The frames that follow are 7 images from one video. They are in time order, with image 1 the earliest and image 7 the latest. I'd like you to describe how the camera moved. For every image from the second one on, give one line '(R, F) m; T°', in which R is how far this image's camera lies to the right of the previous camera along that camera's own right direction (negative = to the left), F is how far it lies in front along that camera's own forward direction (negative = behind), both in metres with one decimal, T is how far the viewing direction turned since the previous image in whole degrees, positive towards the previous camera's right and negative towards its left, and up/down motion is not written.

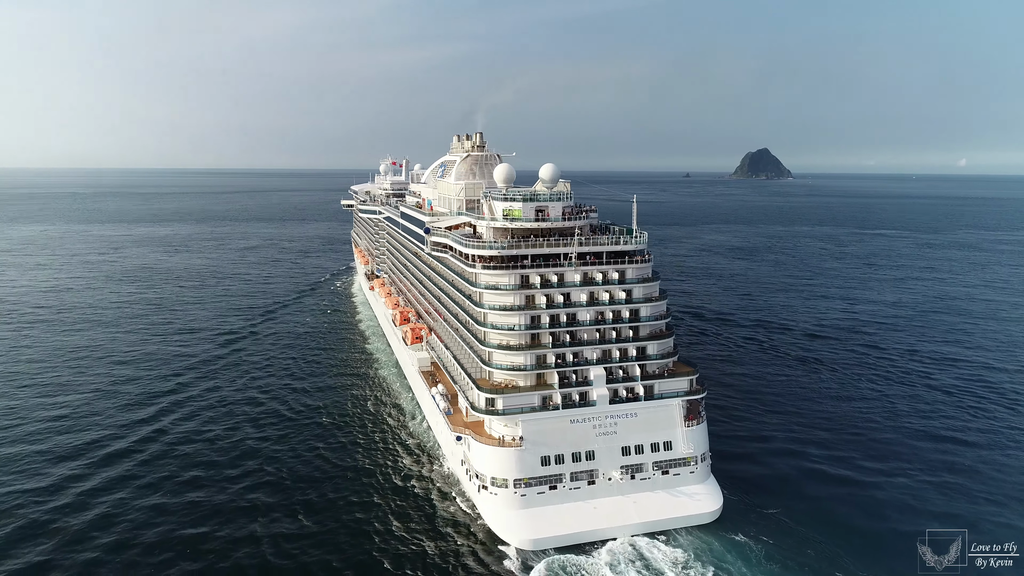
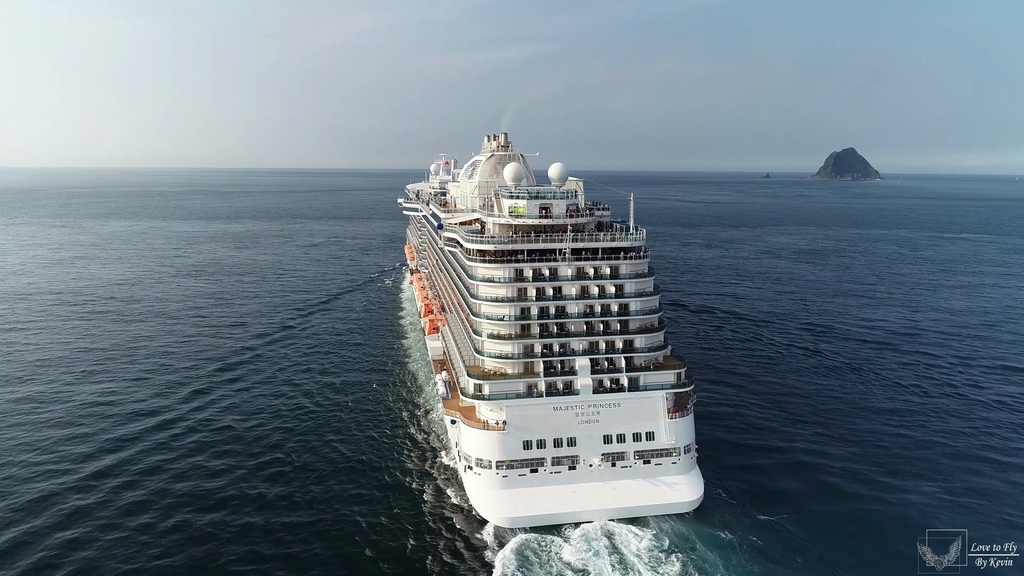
(+3.6, -1.5) m; -5°
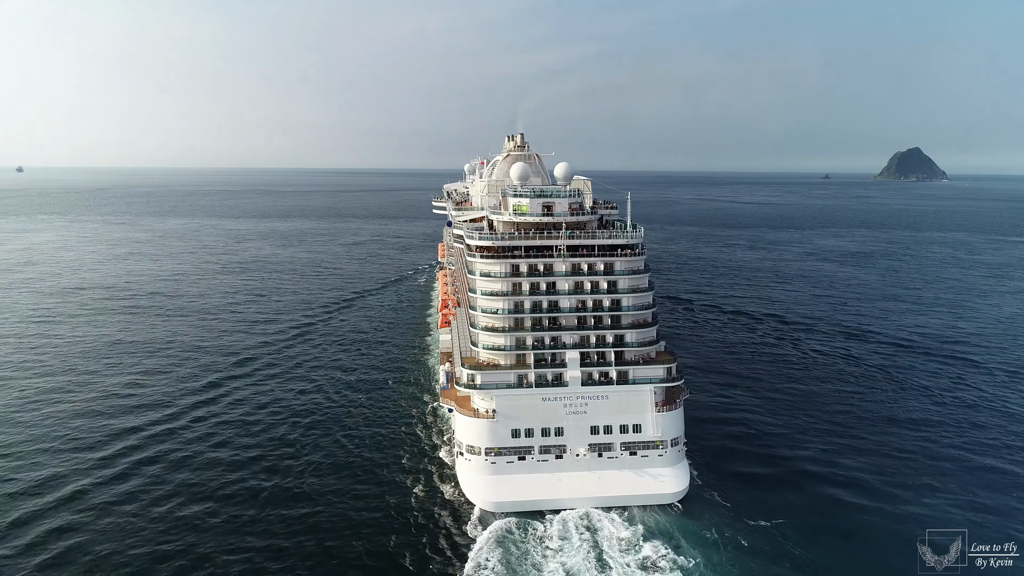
(+2.6, -1.2) m; -4°
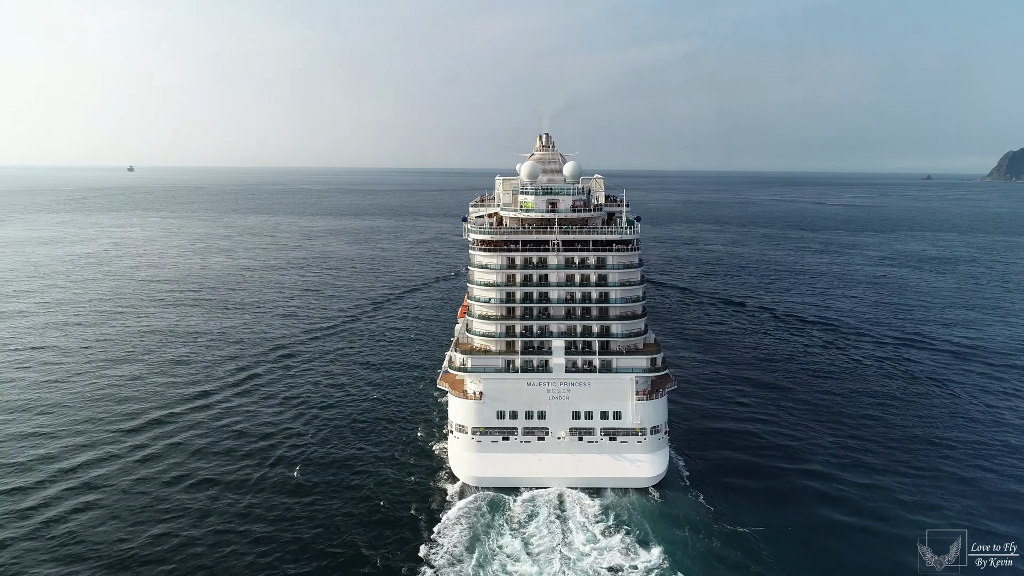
(+4.2, -2.0) m; -5°
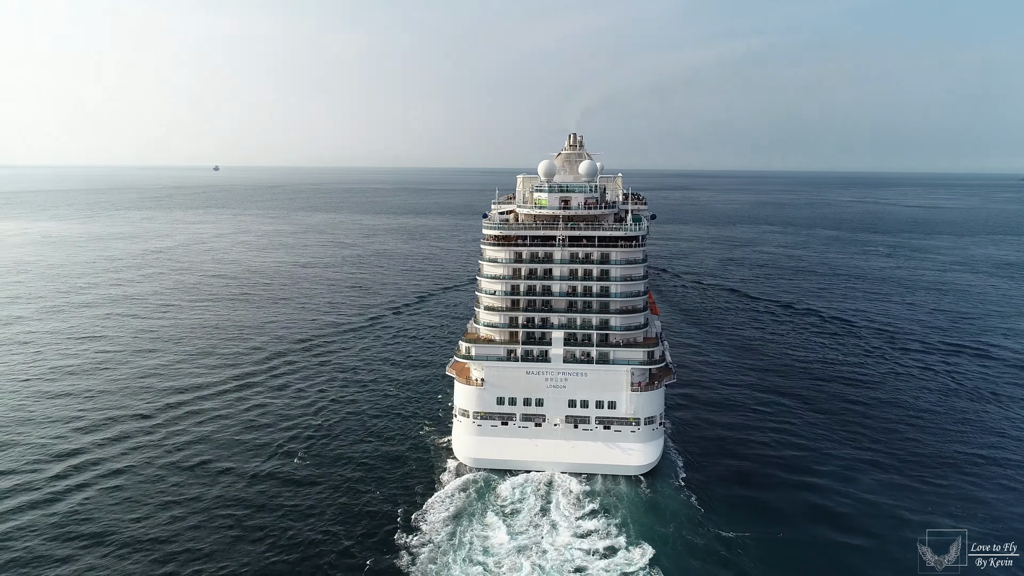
(+3.2, -1.7) m; -5°
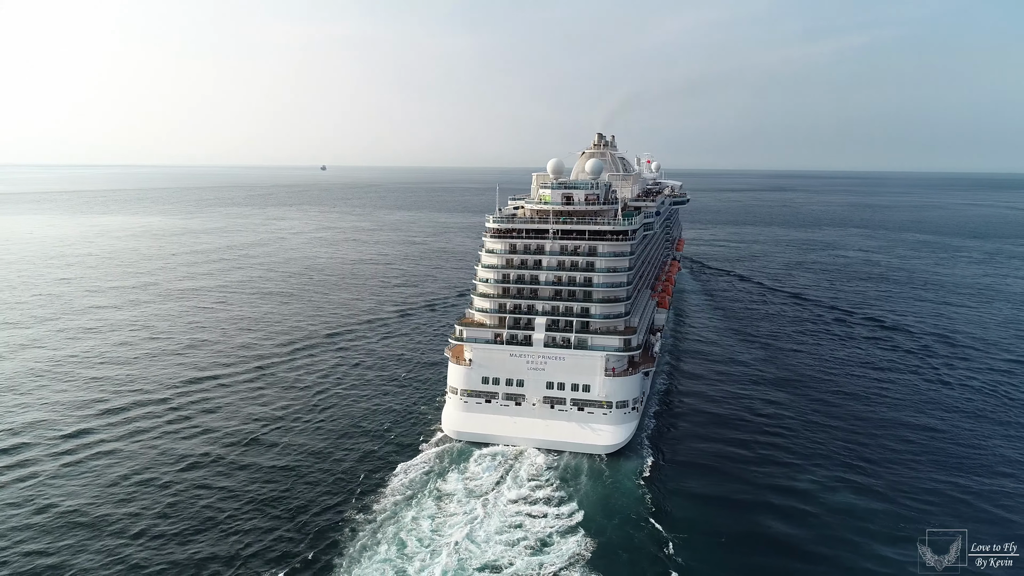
(+5.4, -2.8) m; -6°
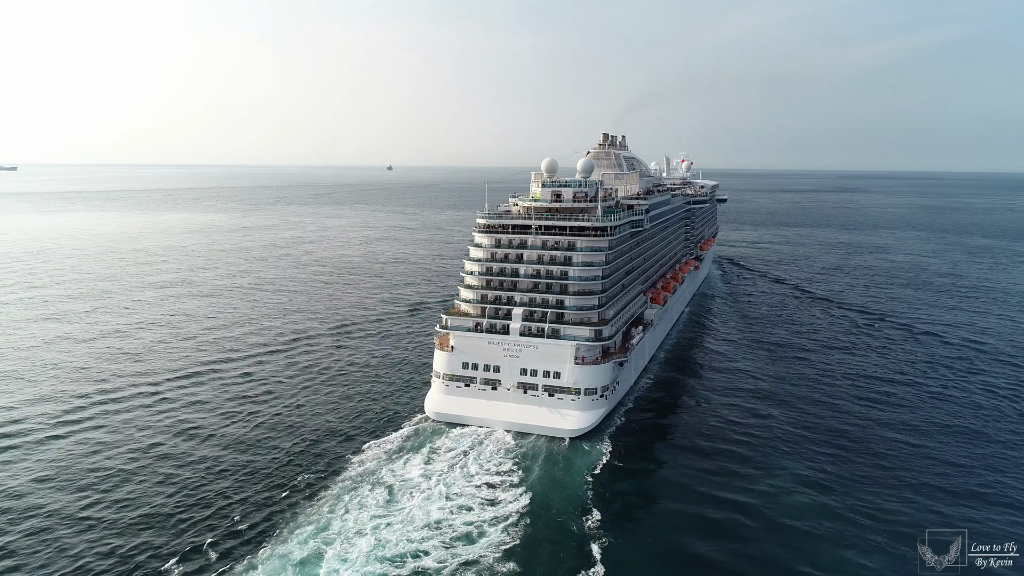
(+4.4, -1.4) m; -4°
